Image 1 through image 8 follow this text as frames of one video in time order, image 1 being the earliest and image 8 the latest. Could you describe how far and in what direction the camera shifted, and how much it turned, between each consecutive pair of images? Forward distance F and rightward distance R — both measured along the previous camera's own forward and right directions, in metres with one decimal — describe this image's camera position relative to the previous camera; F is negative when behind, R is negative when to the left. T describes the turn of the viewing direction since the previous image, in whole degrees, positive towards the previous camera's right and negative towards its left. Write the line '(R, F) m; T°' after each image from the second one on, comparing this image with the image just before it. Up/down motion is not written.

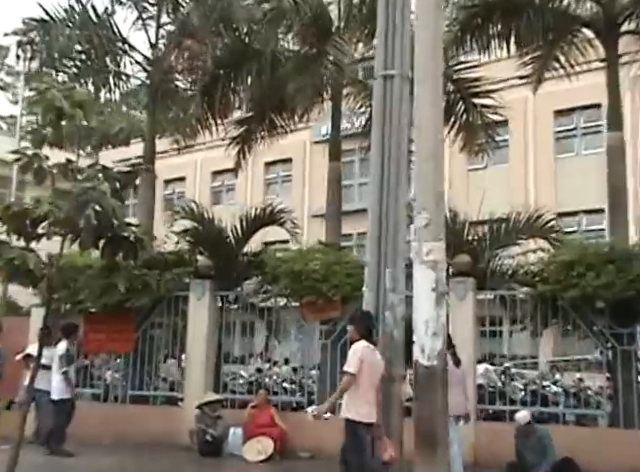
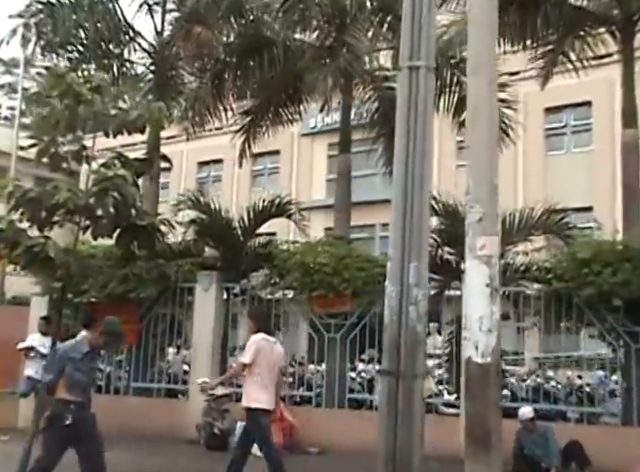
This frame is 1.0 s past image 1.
(-0.5, +0.2) m; +2°
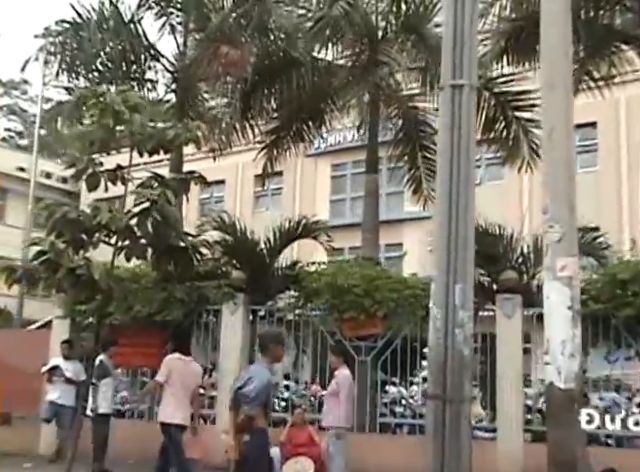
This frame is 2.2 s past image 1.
(-0.5, +0.1) m; 0°
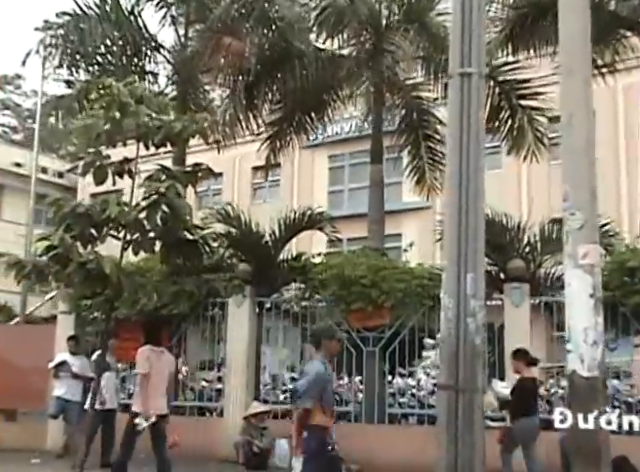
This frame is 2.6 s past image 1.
(-0.1, 0.0) m; 0°
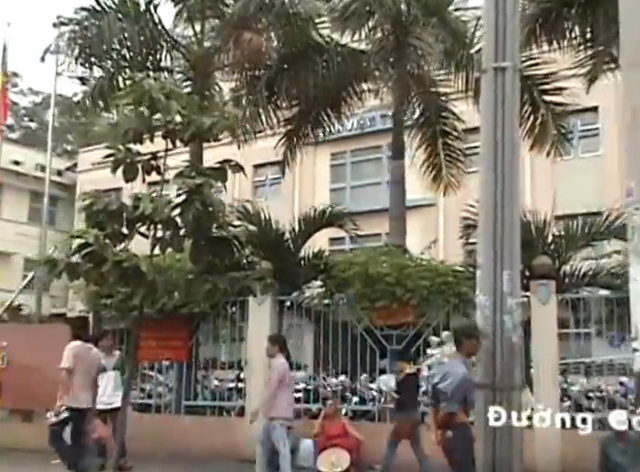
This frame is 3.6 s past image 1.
(-0.4, +0.1) m; 0°
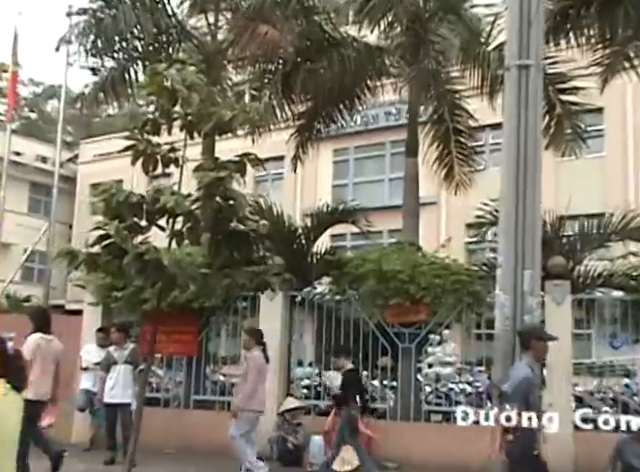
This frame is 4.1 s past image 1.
(-0.2, +0.1) m; 0°
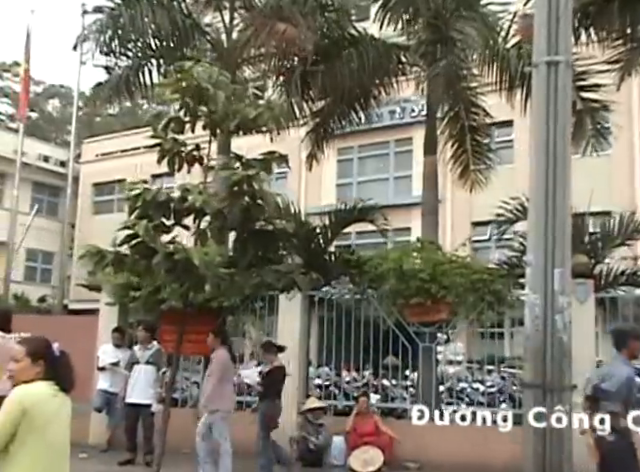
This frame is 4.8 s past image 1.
(-0.3, +0.1) m; 0°
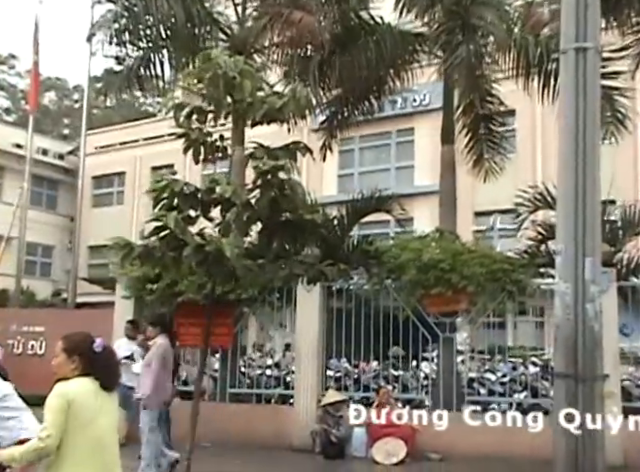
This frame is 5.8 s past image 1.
(-0.3, +0.1) m; 0°
